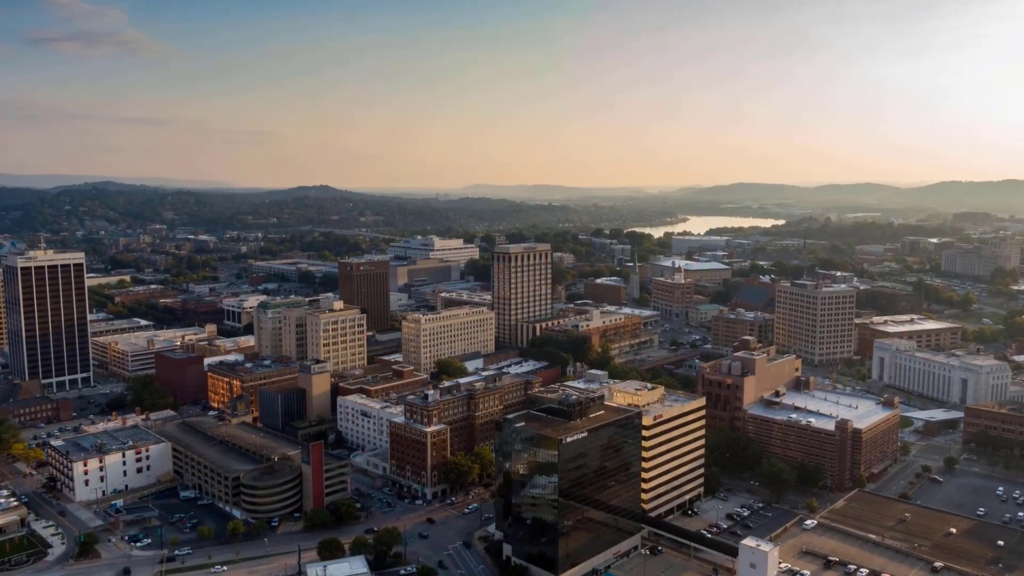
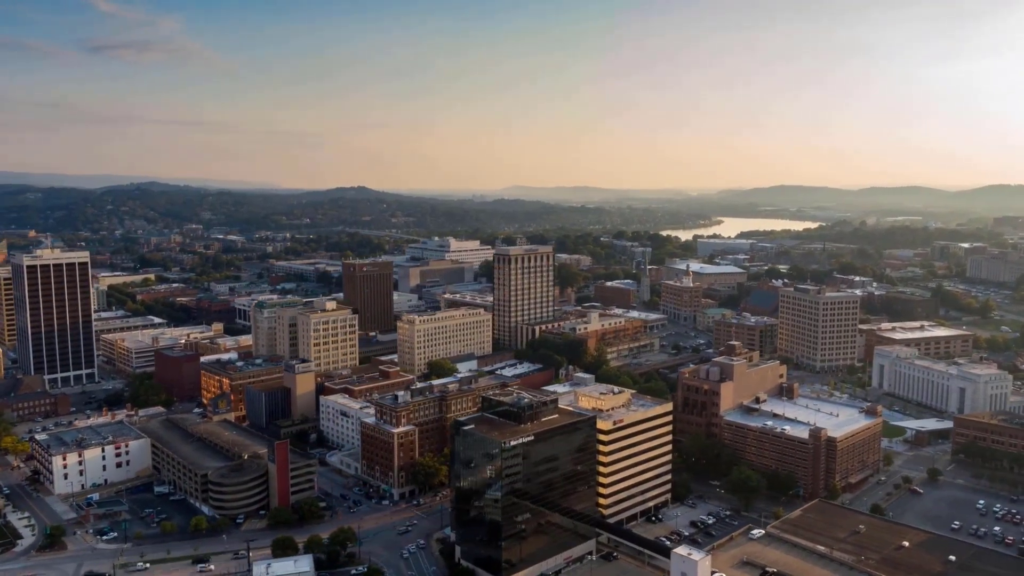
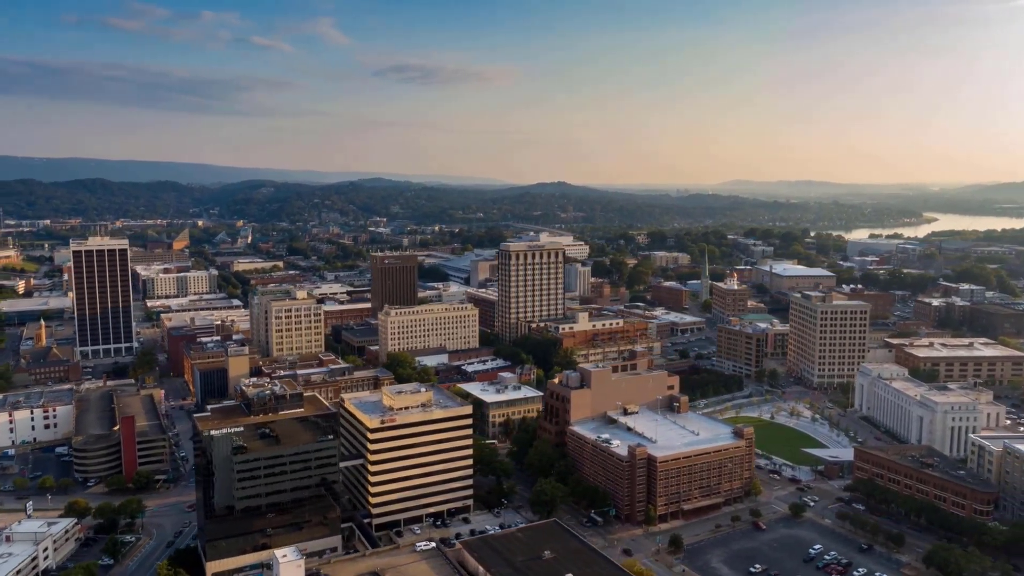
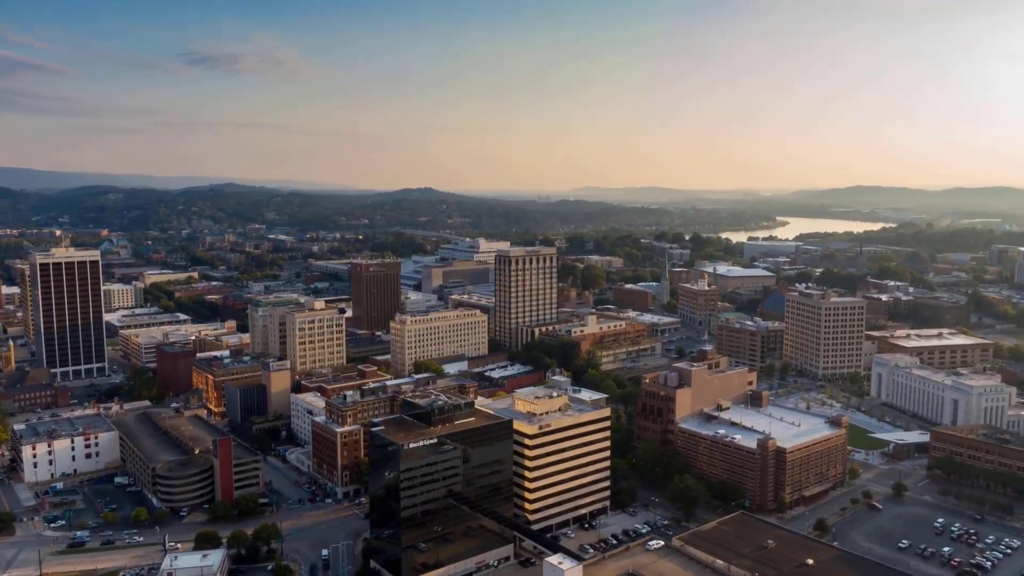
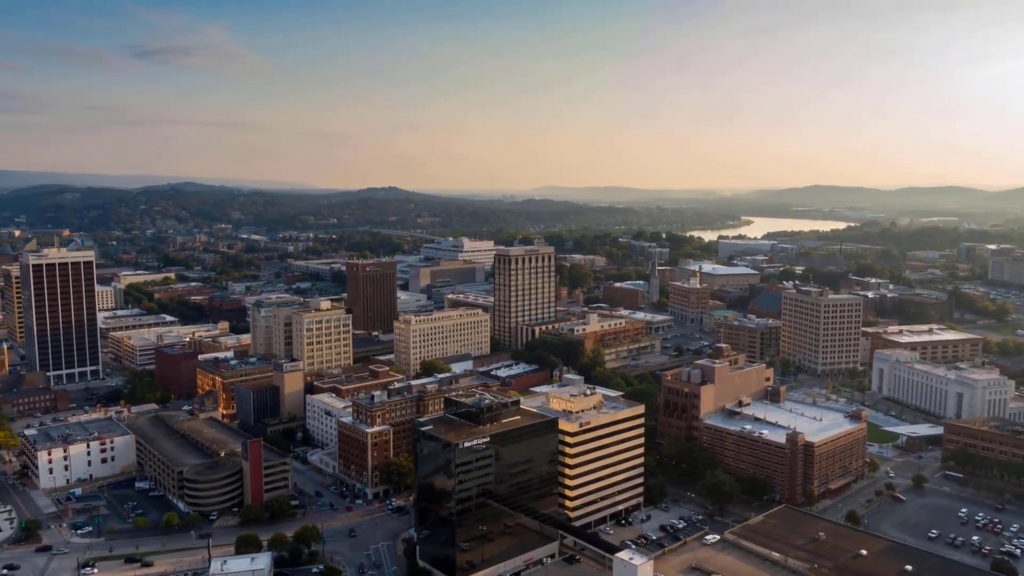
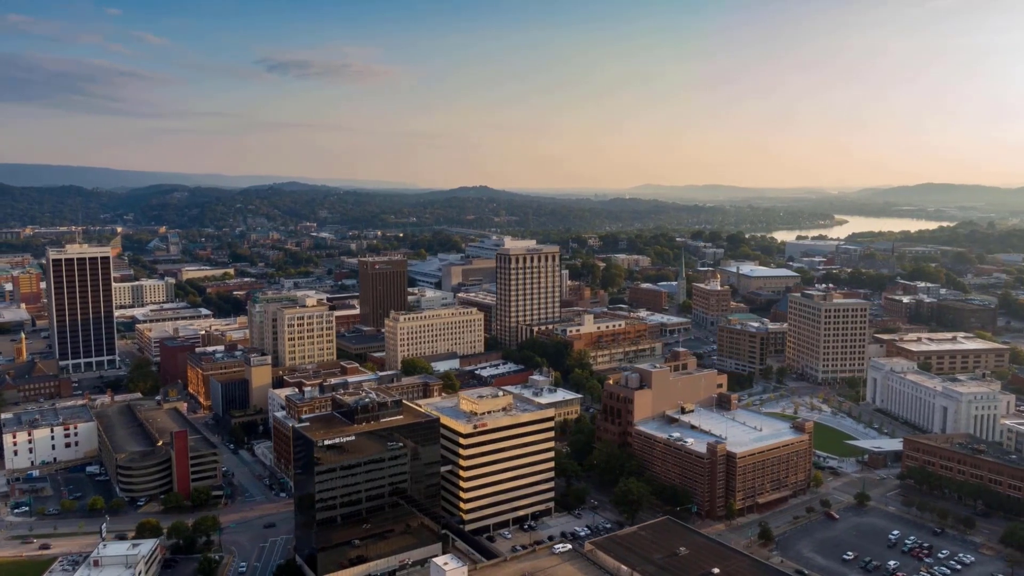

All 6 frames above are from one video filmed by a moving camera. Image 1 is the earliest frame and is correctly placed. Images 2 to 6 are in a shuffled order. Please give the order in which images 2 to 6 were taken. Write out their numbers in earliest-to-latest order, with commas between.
2, 5, 4, 6, 3
